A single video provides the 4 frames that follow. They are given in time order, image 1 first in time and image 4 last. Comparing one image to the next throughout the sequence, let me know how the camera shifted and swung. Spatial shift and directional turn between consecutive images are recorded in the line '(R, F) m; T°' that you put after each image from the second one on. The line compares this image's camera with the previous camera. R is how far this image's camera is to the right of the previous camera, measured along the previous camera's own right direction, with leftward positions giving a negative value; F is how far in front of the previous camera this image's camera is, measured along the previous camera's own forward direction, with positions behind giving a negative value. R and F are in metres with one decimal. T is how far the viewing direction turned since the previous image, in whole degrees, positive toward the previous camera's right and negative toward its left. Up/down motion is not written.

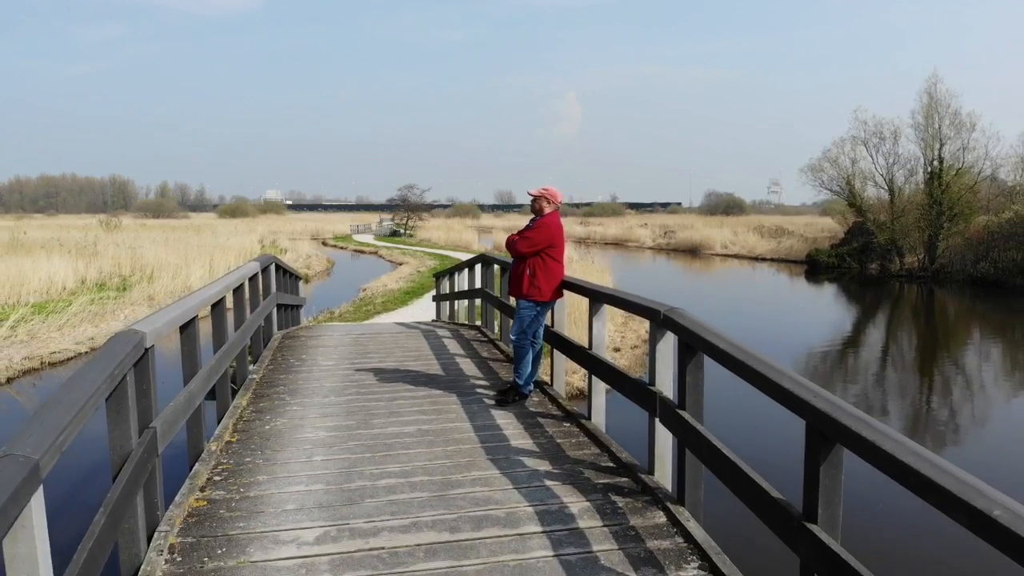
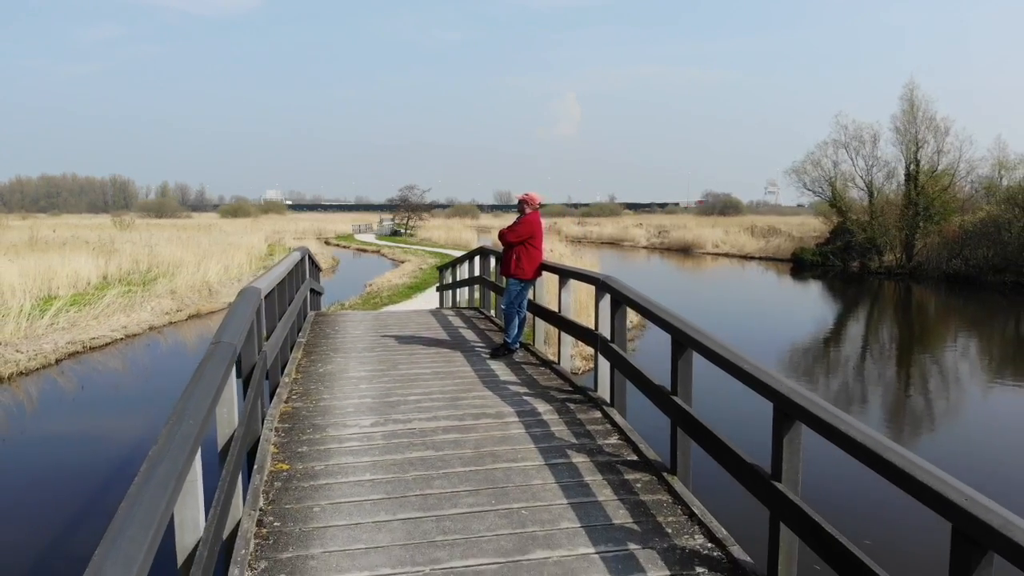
(+0.1, -1.1) m; 0°
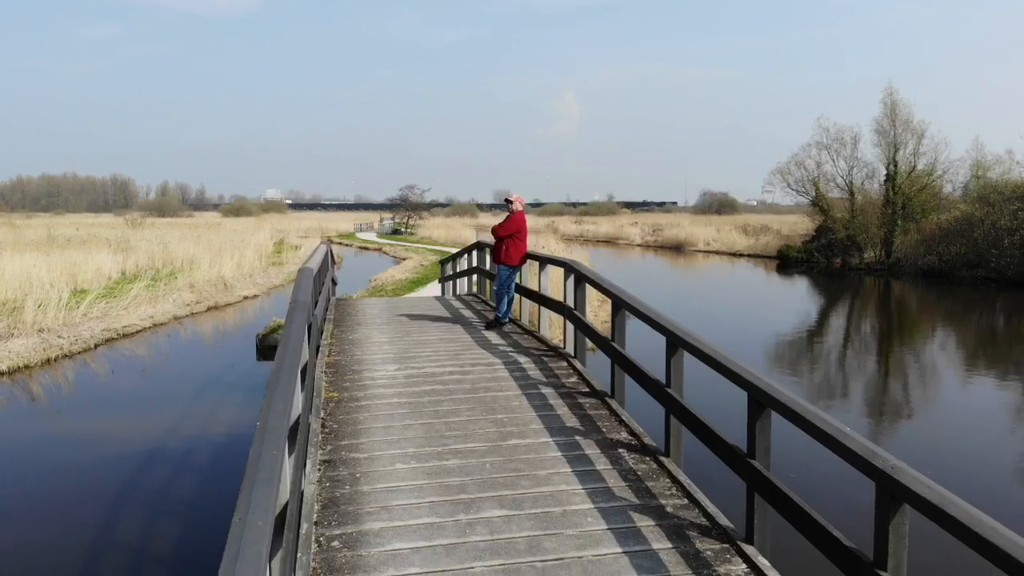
(+0.1, -1.1) m; 0°
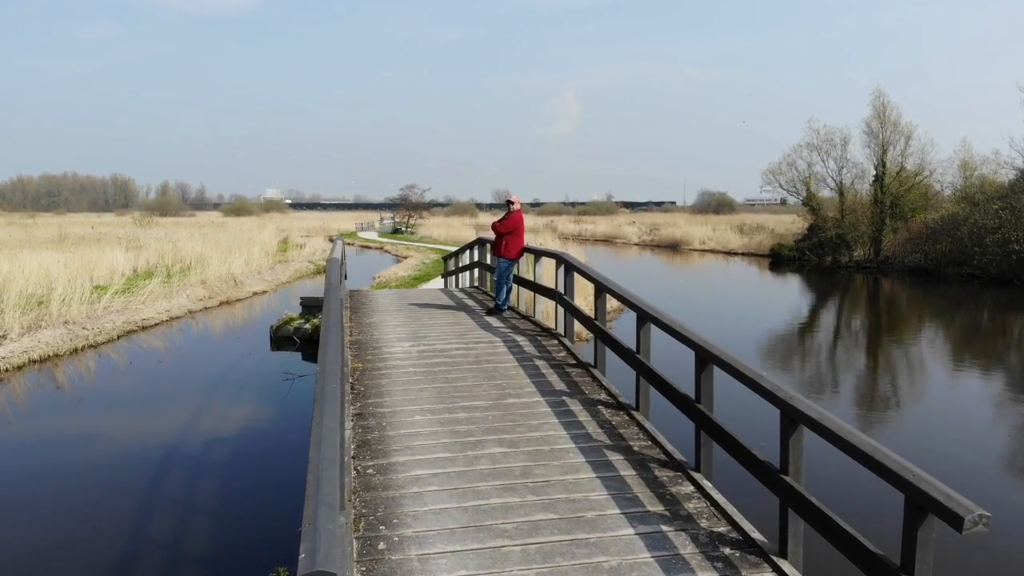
(0.0, -0.7) m; 0°
